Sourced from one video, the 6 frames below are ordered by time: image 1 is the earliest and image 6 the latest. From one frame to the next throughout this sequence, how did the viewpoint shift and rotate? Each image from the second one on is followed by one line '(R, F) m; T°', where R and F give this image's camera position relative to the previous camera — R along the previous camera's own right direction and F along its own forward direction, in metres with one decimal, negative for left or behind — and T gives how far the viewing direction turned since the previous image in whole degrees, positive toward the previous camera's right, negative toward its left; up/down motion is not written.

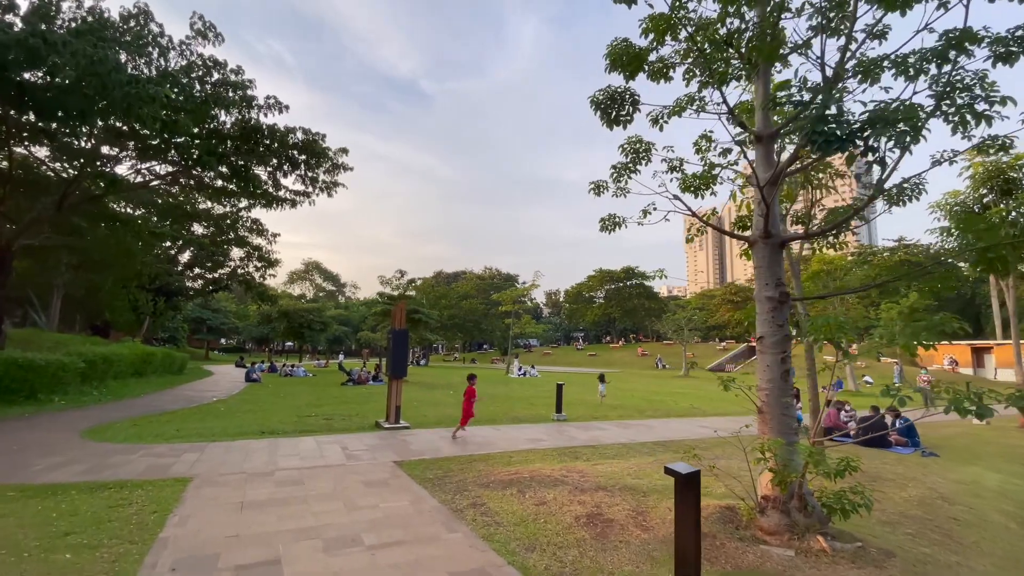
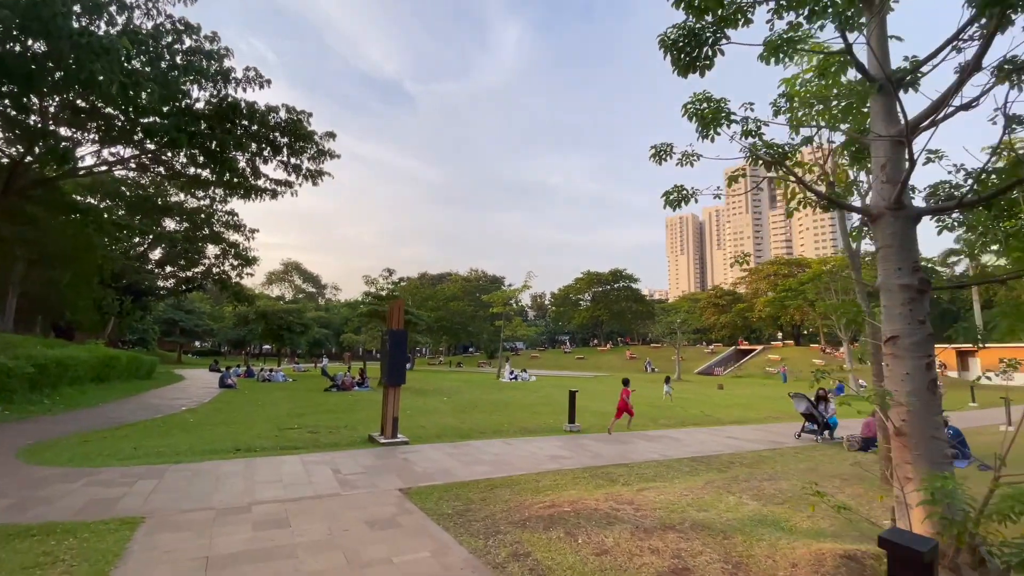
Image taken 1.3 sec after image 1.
(-0.6, +1.2) m; +2°
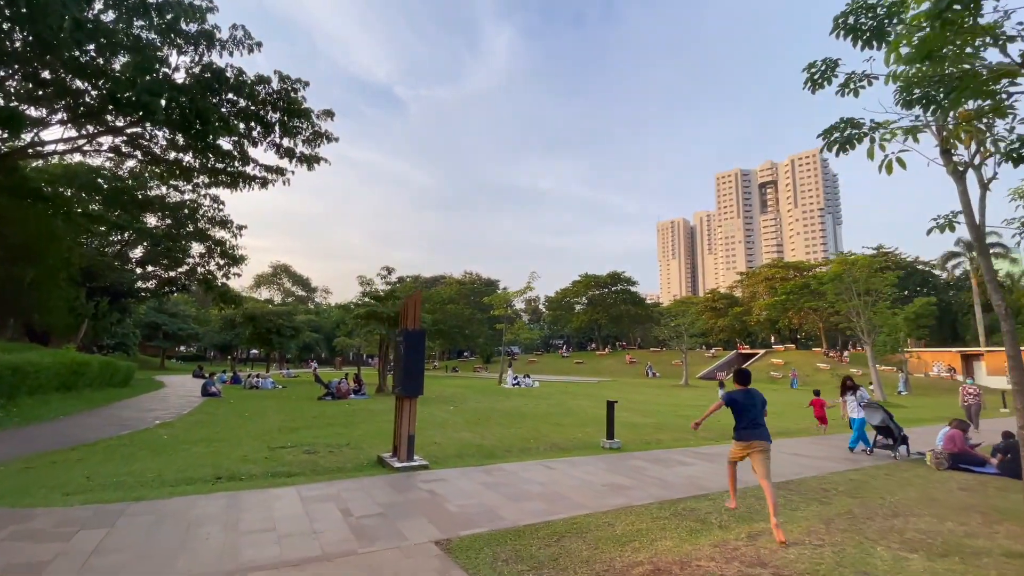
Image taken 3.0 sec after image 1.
(-0.8, +1.4) m; +1°
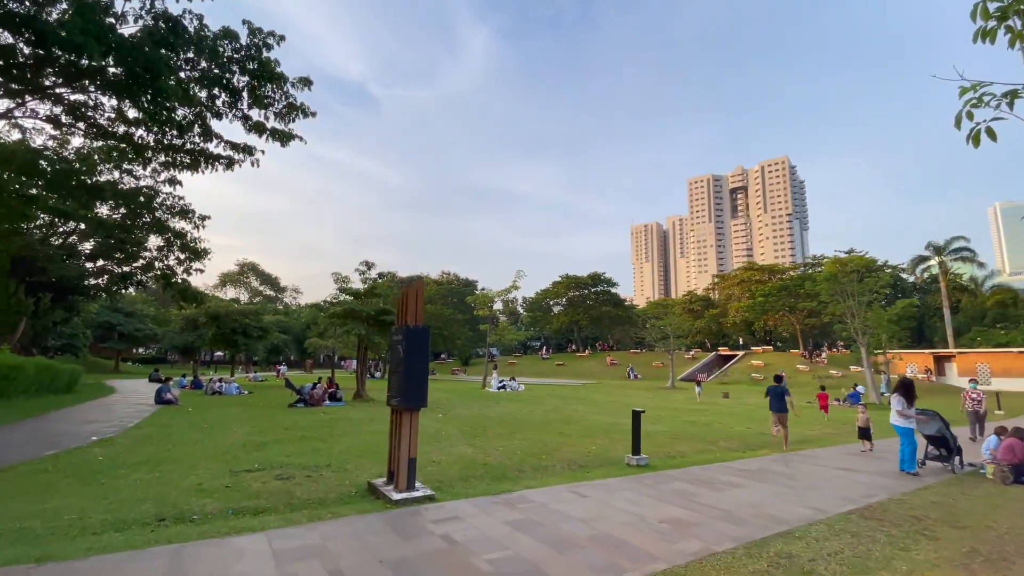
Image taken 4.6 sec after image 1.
(-0.6, +1.3) m; +3°
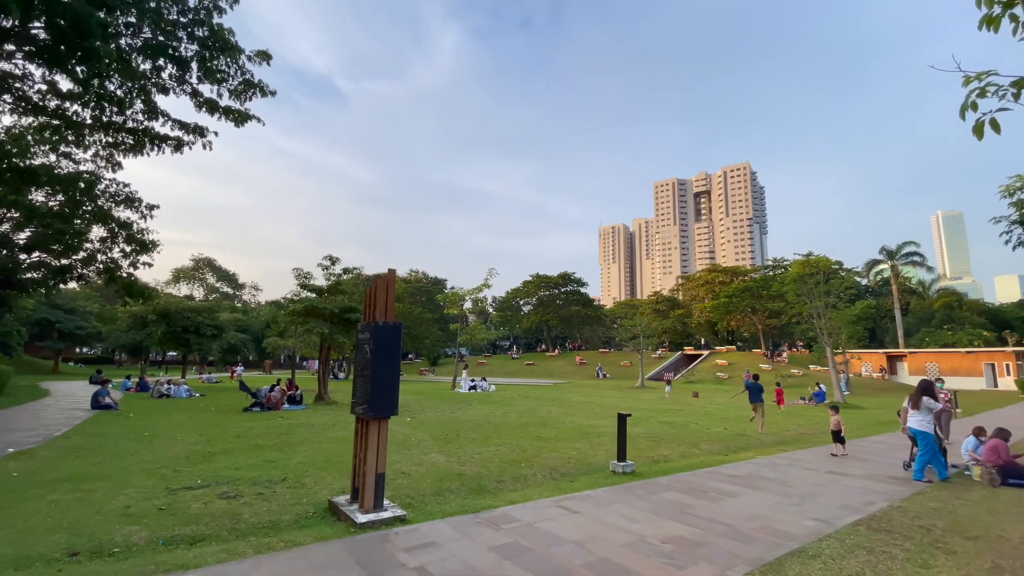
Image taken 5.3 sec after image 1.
(-0.2, +0.6) m; +4°
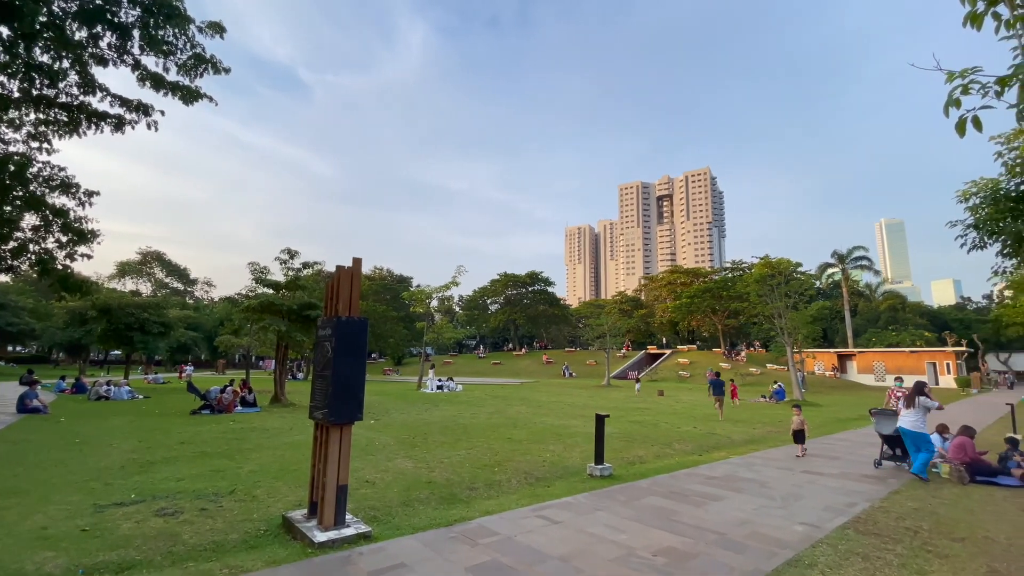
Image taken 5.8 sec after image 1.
(-0.1, +0.4) m; +4°
